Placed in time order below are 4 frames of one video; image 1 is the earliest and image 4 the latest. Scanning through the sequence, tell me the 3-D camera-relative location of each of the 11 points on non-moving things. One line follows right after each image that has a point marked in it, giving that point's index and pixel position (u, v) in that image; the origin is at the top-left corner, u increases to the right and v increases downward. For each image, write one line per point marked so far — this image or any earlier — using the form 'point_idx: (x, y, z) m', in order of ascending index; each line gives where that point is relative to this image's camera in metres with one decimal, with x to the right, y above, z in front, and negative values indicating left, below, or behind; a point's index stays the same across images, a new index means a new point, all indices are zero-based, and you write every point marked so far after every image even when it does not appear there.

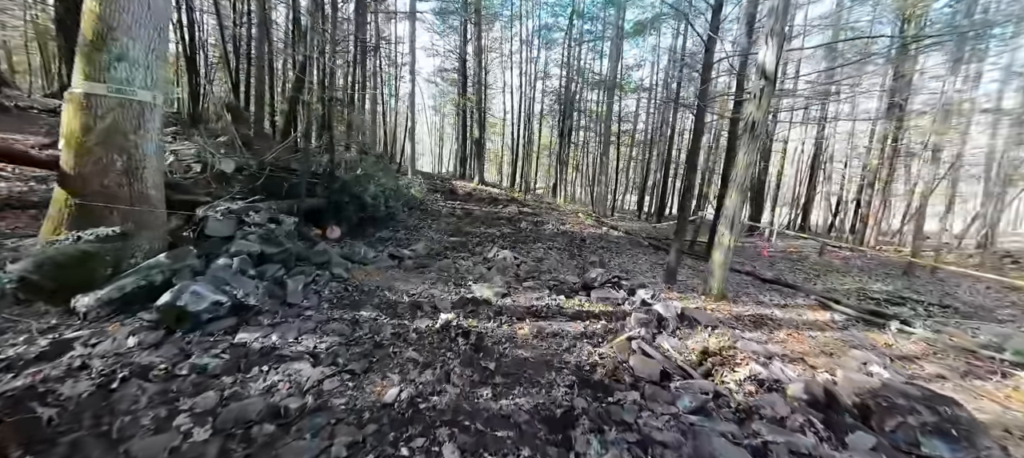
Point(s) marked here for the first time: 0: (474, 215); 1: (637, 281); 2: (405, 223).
0: (-1.5, +0.6, +14.8) m
1: (+2.1, -0.9, +6.3) m
2: (-3.0, +0.2, +10.7) m
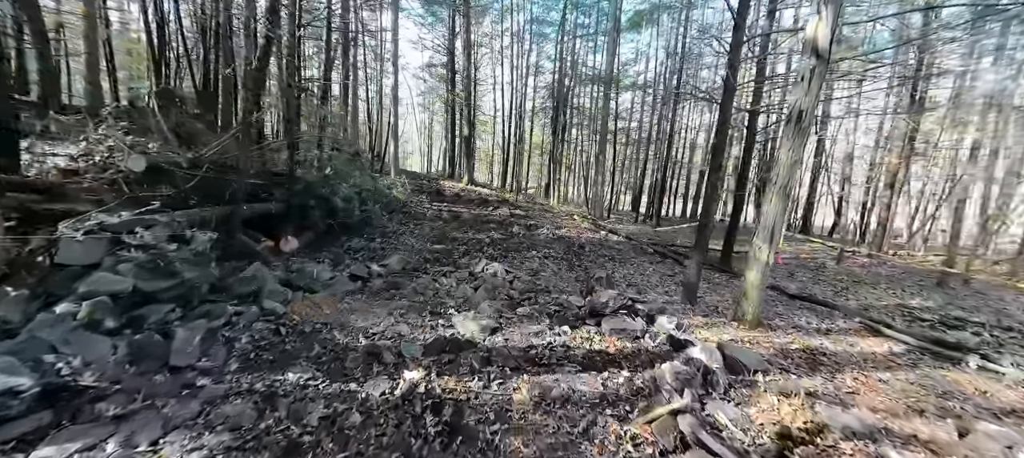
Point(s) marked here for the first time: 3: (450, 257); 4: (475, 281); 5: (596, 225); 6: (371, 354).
0: (-1.8, +0.4, +13.6) m
1: (+2.0, -1.0, +5.2) m
2: (-3.3, 0.0, +9.5) m
3: (-1.3, -0.6, +7.7) m
4: (-0.6, -0.8, +5.8) m
5: (+3.2, +0.2, +14.6) m
6: (-1.2, -1.0, +3.2) m
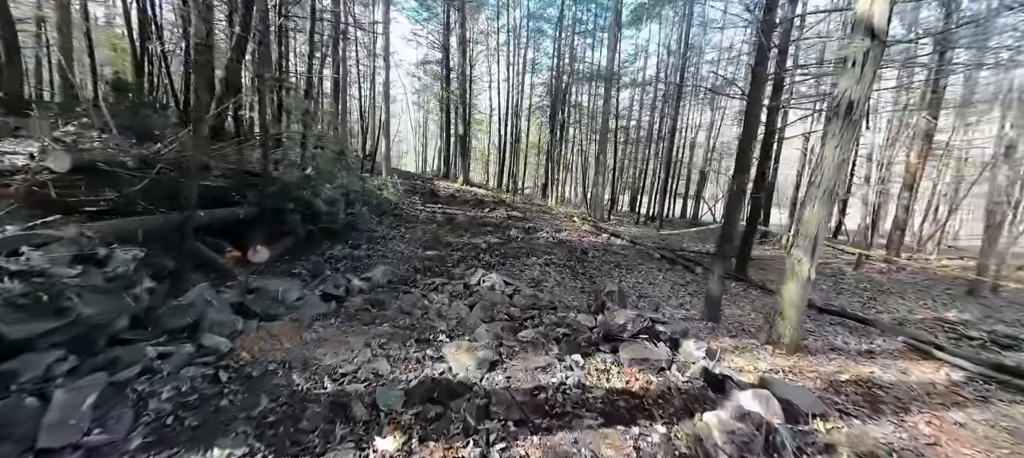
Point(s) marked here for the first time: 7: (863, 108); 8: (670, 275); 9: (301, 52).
0: (-1.9, +0.3, +12.9) m
1: (+2.0, -1.1, +4.6) m
2: (-3.3, -0.1, +8.8) m
3: (-1.3, -0.7, +7.0) m
4: (-0.6, -0.9, +5.1) m
5: (+3.1, +0.1, +14.0) m
6: (-1.1, -1.2, +2.5) m
7: (+3.6, +1.2, +3.8) m
8: (+3.5, -1.0, +8.2) m
9: (-7.4, +6.2, +13.3) m
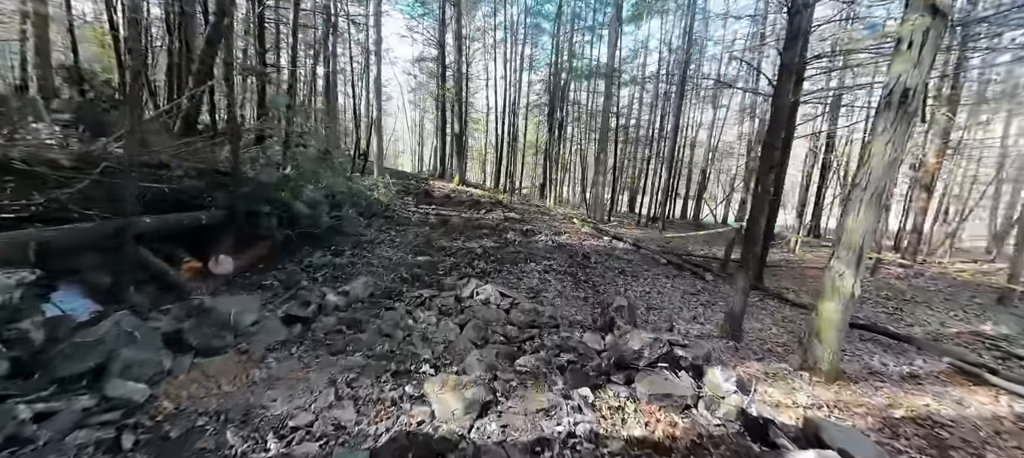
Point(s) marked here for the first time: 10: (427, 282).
0: (-2.0, +0.2, +12.3) m
1: (+2.0, -1.2, +4.0) m
2: (-3.4, -0.2, +8.1) m
3: (-1.4, -0.8, +6.4) m
4: (-0.6, -1.0, +4.5) m
5: (+3.0, 0.0, +13.4) m
6: (-1.2, -1.3, +1.9) m
7: (+3.6, +1.1, +3.3) m
8: (+3.4, -1.1, +7.7) m
9: (-7.5, +6.1, +12.6) m
10: (-1.3, -0.8, +5.9) m
